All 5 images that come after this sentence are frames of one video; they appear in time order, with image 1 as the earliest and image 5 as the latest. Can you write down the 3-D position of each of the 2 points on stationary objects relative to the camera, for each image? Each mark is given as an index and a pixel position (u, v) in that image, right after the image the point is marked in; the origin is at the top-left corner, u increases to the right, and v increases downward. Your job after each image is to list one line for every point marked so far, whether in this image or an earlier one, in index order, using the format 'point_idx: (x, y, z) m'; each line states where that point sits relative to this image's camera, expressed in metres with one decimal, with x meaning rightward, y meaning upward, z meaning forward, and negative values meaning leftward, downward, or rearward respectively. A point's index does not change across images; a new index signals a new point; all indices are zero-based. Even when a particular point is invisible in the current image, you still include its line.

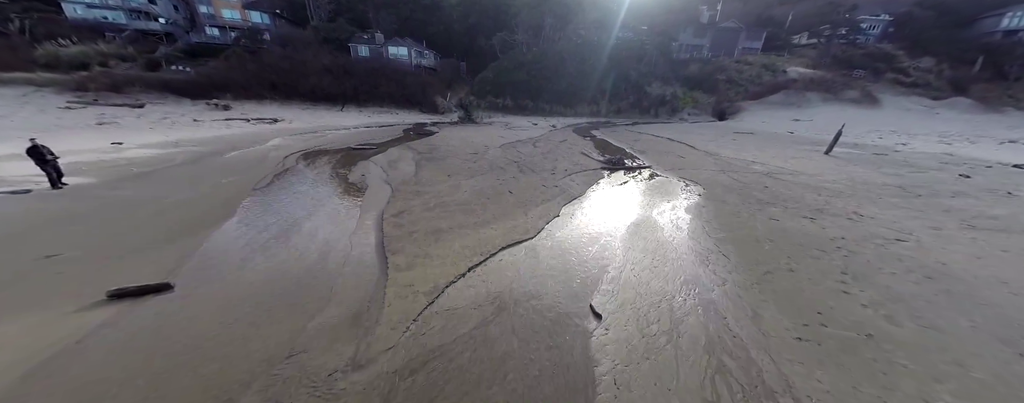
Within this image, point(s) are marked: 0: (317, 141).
0: (-11.1, +3.4, +16.0) m
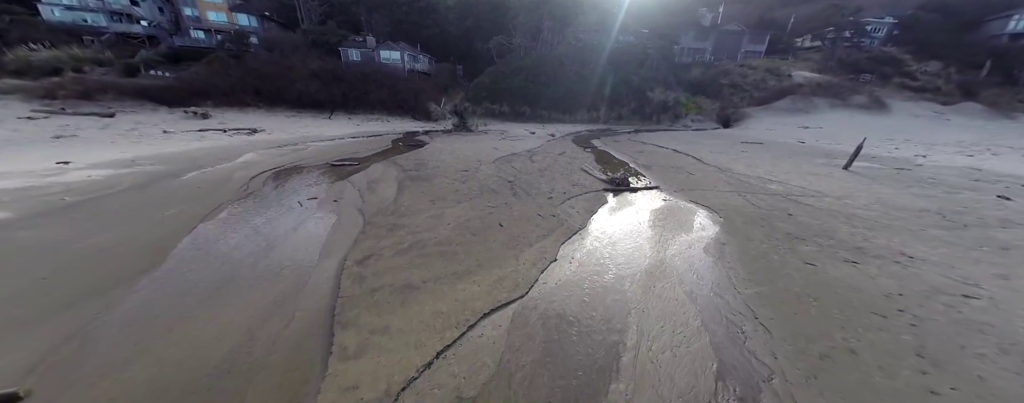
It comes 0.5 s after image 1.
0: (-11.3, +2.4, +14.8) m
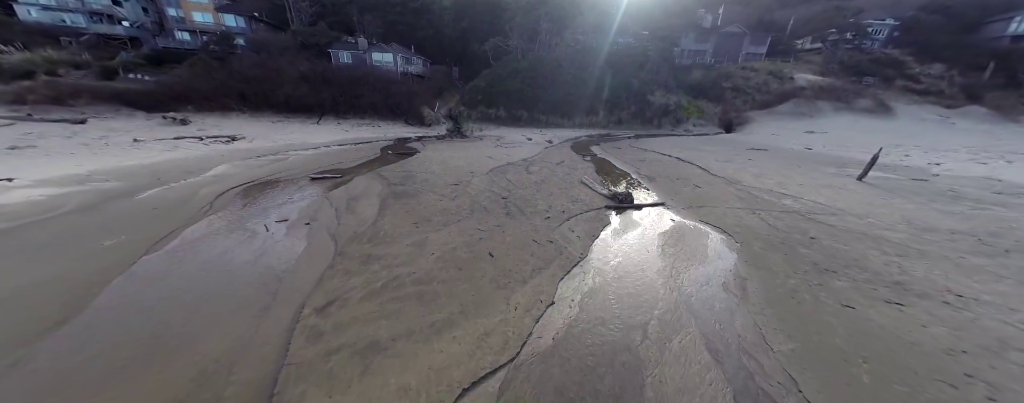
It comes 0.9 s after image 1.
0: (-11.6, +1.7, +13.8) m
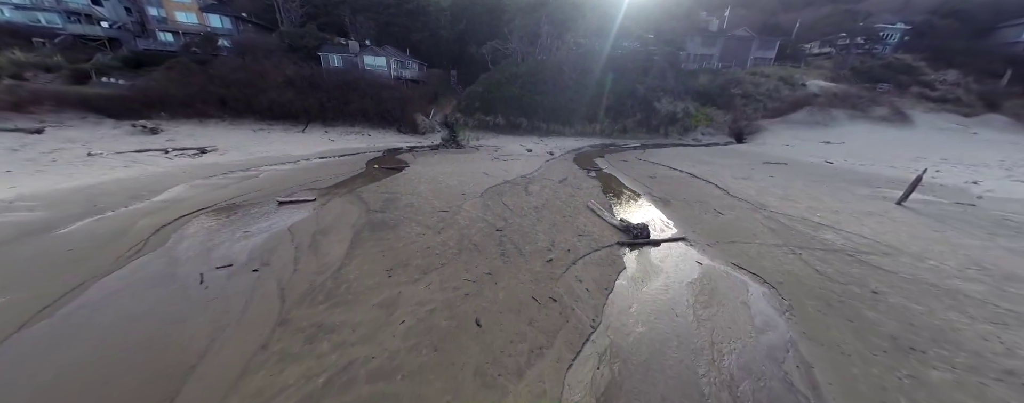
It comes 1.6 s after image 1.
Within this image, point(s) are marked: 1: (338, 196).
0: (-11.7, +0.7, +12.2) m
1: (-7.3, +0.2, +11.9) m
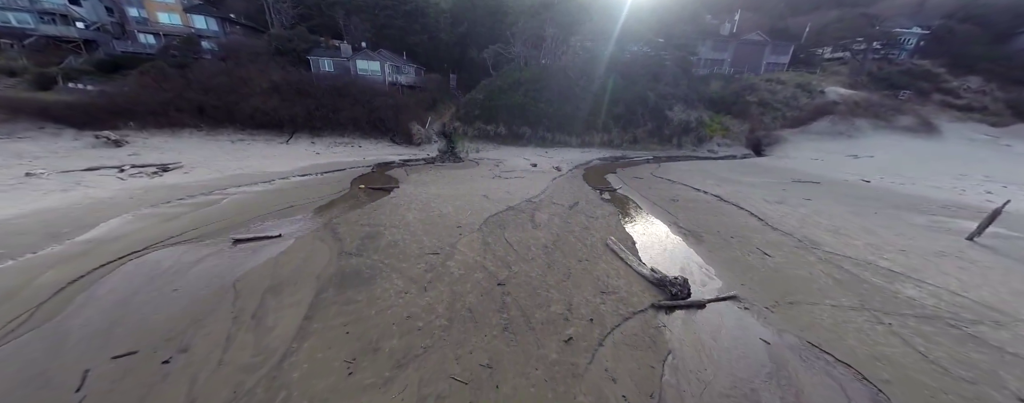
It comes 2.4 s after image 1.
0: (-11.6, -0.5, +10.3) m
1: (-7.2, -1.0, +10.0) m
